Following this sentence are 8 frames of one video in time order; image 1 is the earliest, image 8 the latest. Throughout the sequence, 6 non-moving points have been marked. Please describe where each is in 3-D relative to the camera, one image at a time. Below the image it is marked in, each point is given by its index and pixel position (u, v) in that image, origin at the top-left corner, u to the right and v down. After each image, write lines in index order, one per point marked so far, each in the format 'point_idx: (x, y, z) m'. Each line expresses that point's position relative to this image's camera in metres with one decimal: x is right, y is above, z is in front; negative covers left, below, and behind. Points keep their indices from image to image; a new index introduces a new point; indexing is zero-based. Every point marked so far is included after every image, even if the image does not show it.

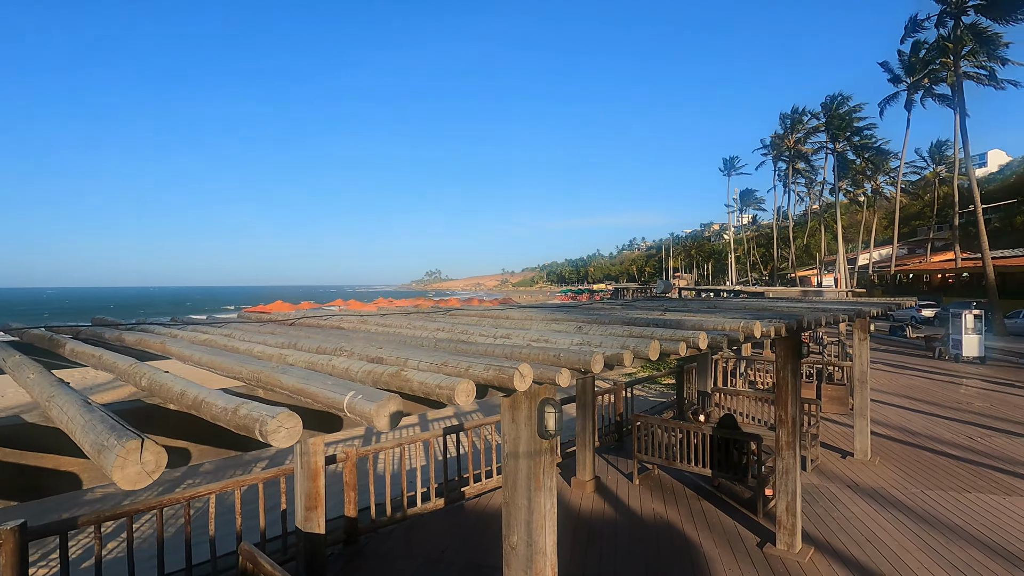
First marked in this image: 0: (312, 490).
0: (-1.3, -1.3, +3.6) m
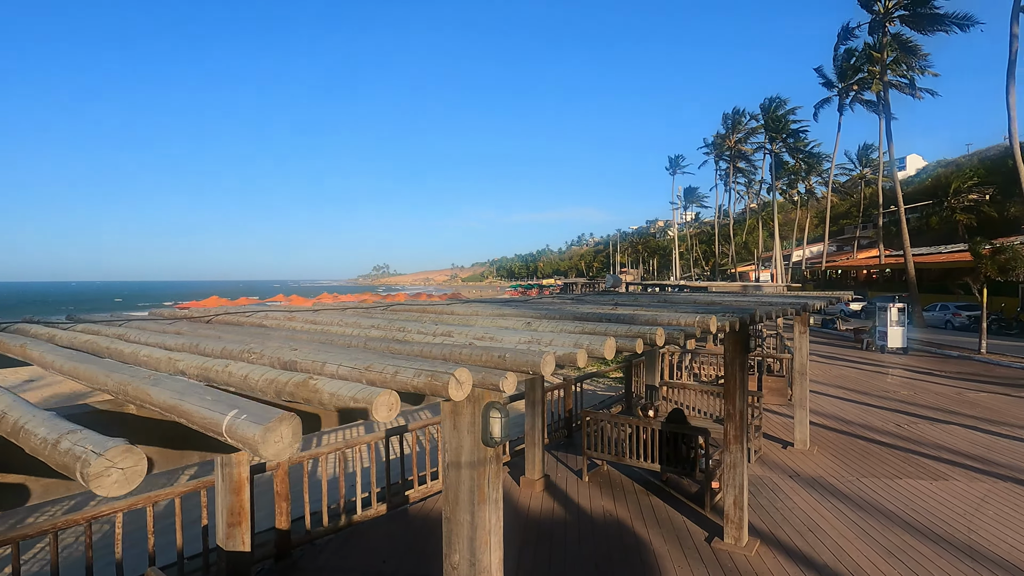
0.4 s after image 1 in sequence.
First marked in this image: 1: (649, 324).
0: (-1.7, -1.3, +3.2) m
1: (+0.7, -0.2, +2.9) m
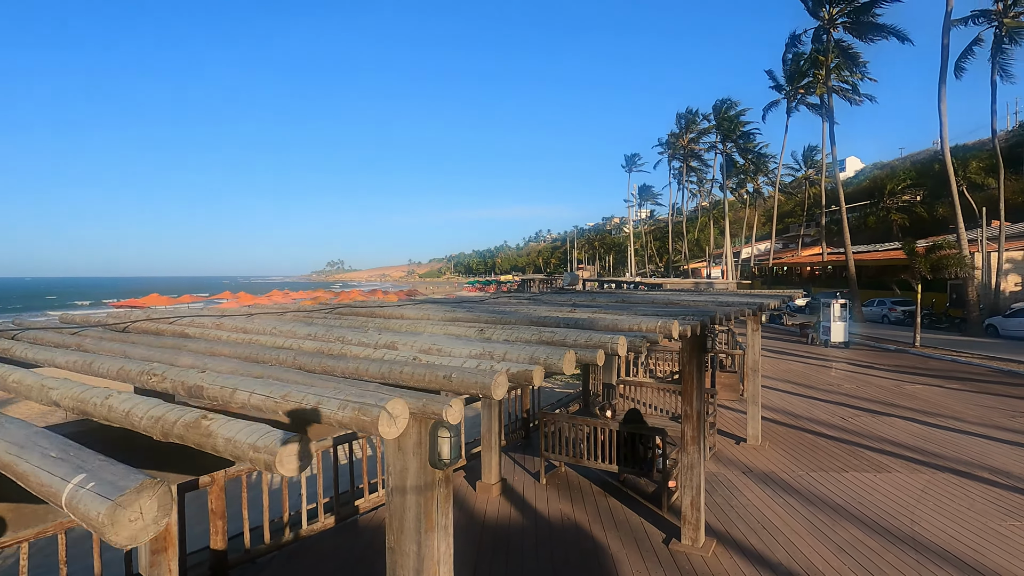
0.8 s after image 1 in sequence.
0: (-1.9, -1.3, +2.9) m
1: (+0.5, -0.2, +2.8) m
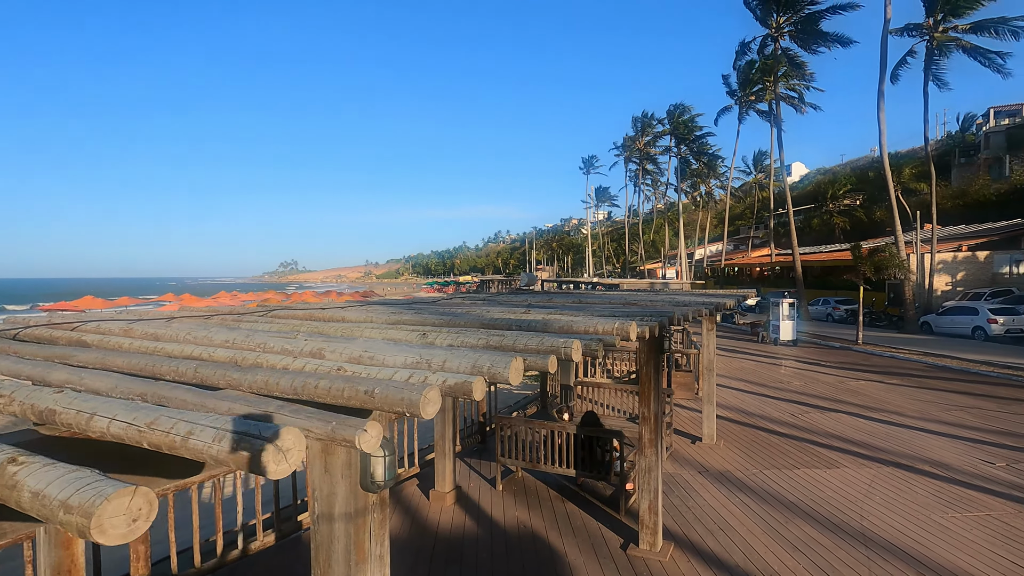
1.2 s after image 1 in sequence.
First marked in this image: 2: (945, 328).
0: (-2.2, -1.3, +2.6) m
1: (+0.3, -0.2, +2.6) m
2: (+15.0, -1.4, +18.7) m
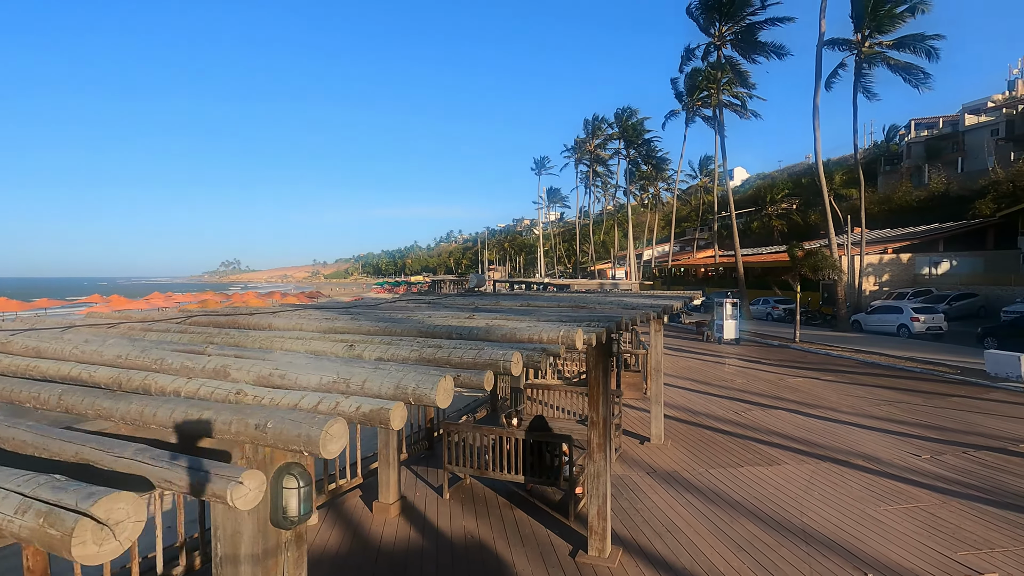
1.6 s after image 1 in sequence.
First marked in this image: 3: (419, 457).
0: (-2.4, -1.3, +2.2) m
1: (0.0, -0.2, +2.5) m
2: (+13.3, -1.4, +19.8) m
3: (-1.1, -2.1, +6.6) m
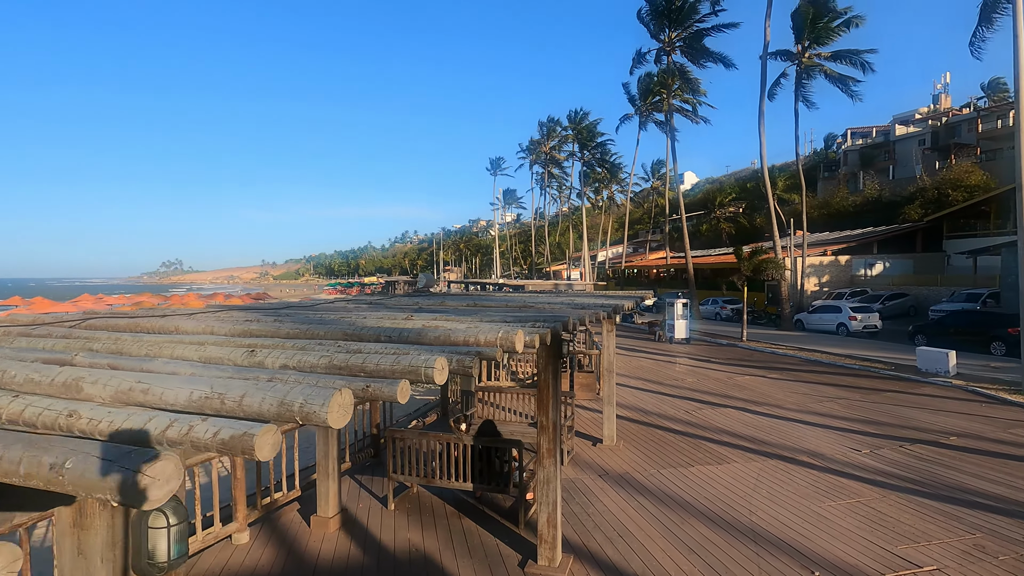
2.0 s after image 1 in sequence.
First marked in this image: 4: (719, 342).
0: (-2.7, -1.3, +1.8) m
1: (-0.3, -0.2, +2.3) m
2: (+11.6, -1.4, +20.6) m
3: (-1.7, -2.1, +6.3) m
4: (+7.0, -1.8, +18.2) m
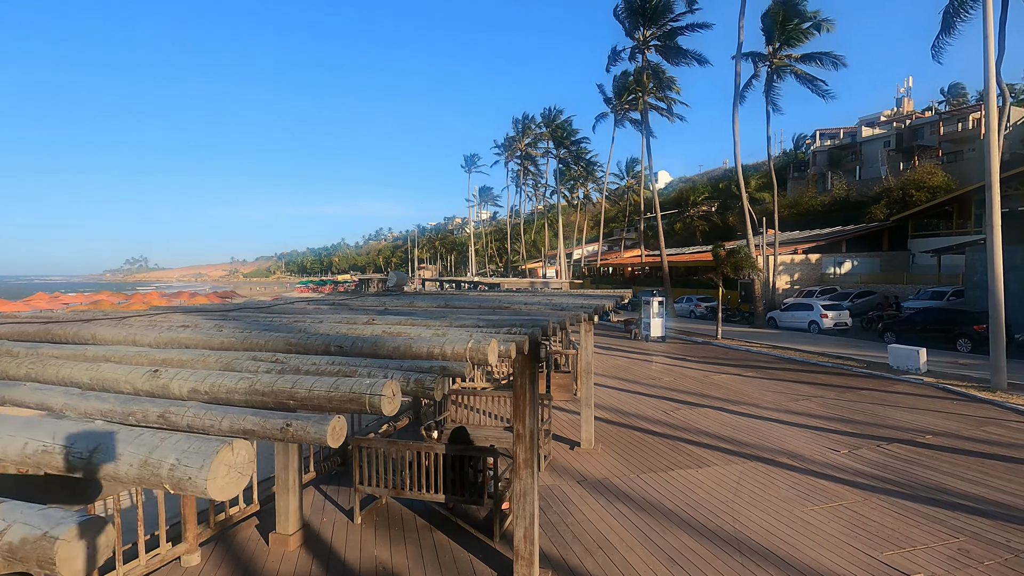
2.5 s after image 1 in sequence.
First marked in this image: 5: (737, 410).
0: (-2.7, -1.3, +1.4) m
1: (-0.4, -0.2, +2.0) m
2: (+10.6, -1.3, +20.8) m
3: (-2.0, -2.1, +5.9) m
4: (+6.2, -1.8, +18.2) m
5: (+3.9, -2.1, +9.3) m
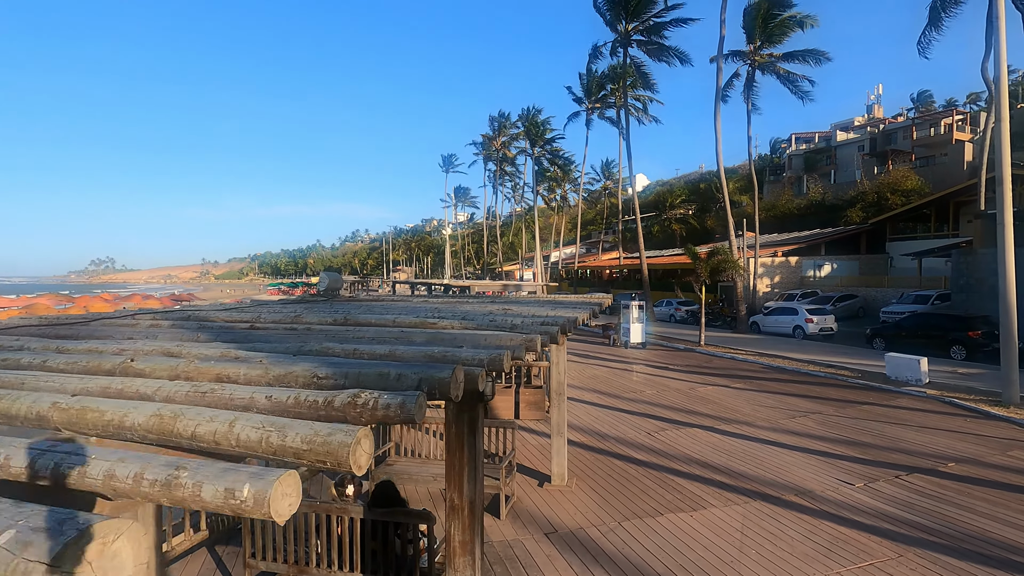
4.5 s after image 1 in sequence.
0: (-3.0, -1.4, +0.1) m
1: (-0.7, -0.3, +0.8) m
2: (+9.6, -1.5, +20.0) m
3: (-2.4, -2.1, +4.6) m
4: (+5.2, -1.9, +17.2) m
5: (+3.3, -2.2, +8.3) m
